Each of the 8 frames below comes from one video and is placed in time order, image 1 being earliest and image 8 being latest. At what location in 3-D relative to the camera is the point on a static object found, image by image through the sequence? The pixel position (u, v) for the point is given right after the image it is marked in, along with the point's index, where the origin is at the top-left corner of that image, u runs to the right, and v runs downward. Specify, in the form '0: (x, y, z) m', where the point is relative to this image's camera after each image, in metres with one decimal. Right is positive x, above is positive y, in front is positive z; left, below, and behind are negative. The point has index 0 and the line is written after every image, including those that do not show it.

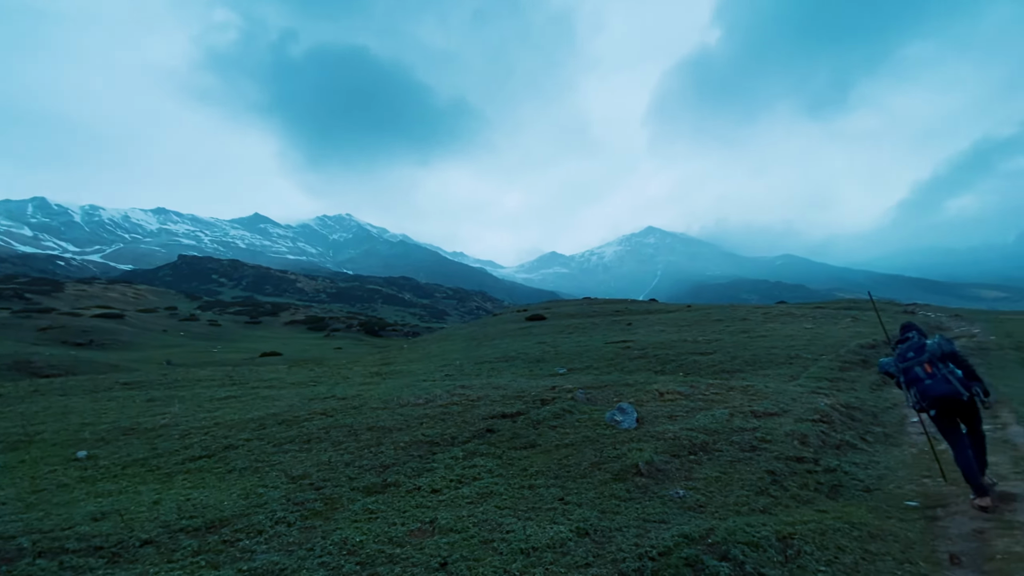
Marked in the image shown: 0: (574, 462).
0: (+1.8, -5.1, +14.1) m
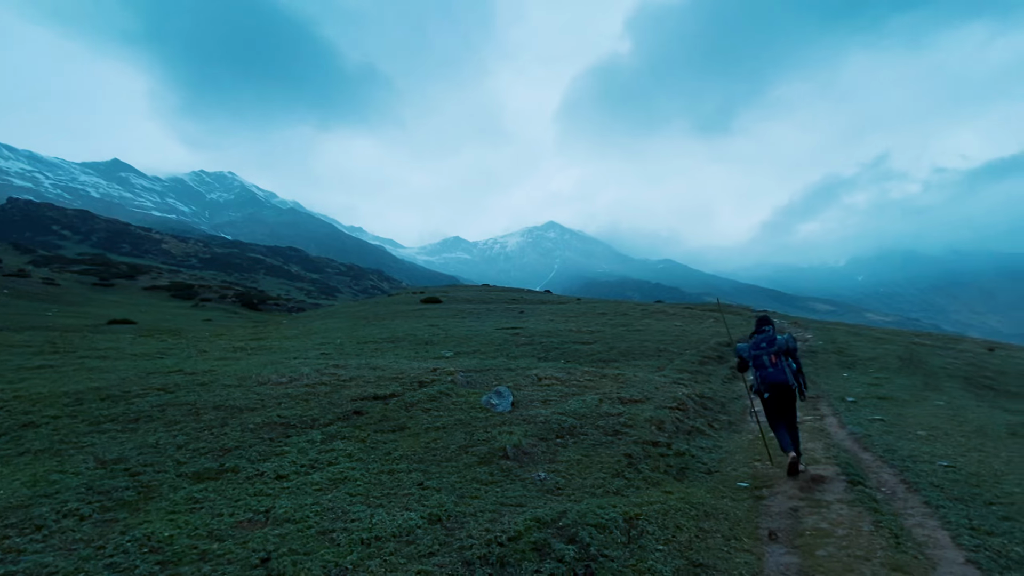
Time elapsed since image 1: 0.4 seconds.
0: (-2.0, -4.5, +13.6) m
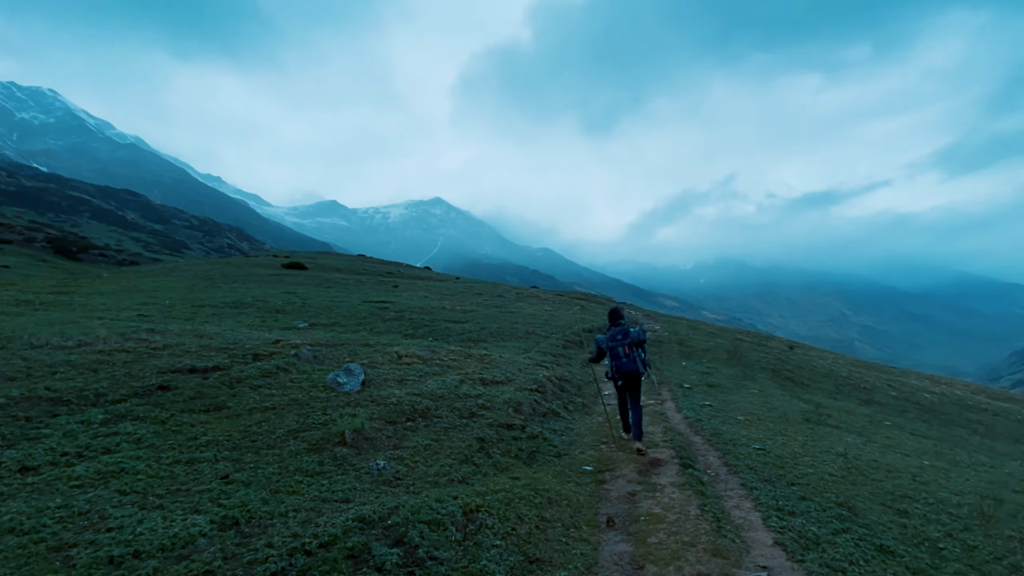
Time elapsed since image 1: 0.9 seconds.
0: (-6.0, -3.4, +11.6) m
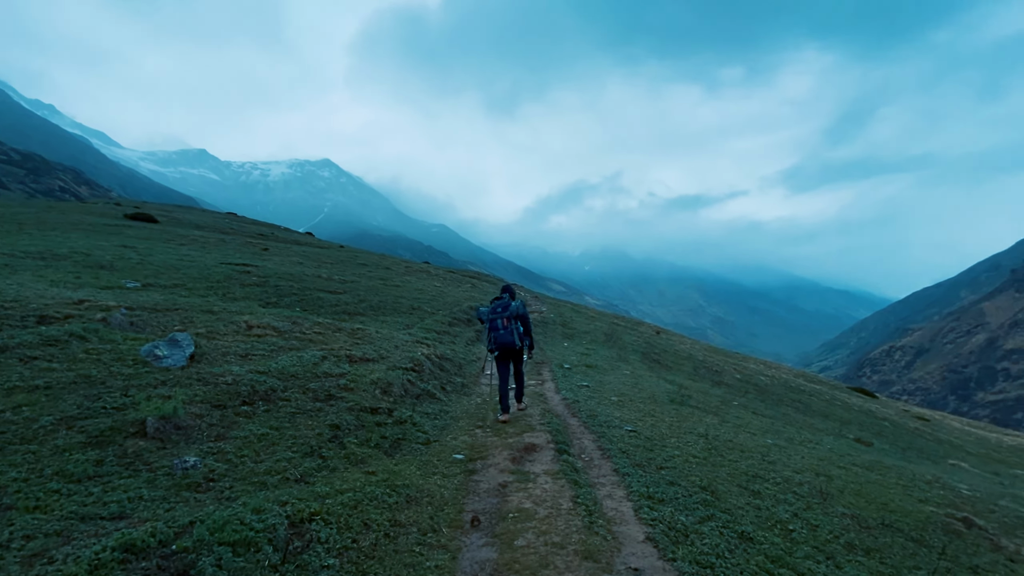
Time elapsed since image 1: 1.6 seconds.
0: (-8.7, -2.3, +8.6) m
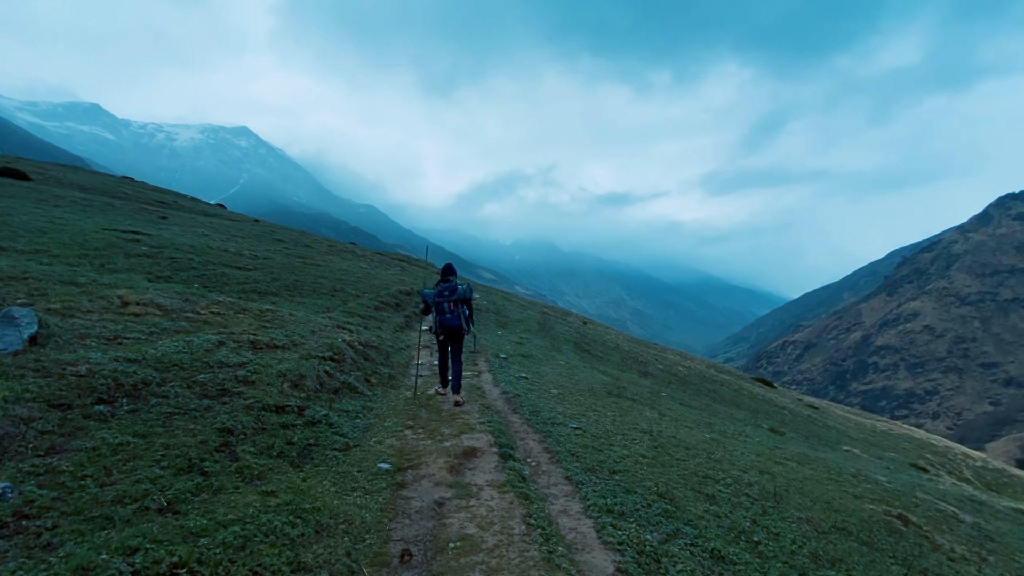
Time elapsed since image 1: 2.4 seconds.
0: (-9.5, -1.6, +5.6) m
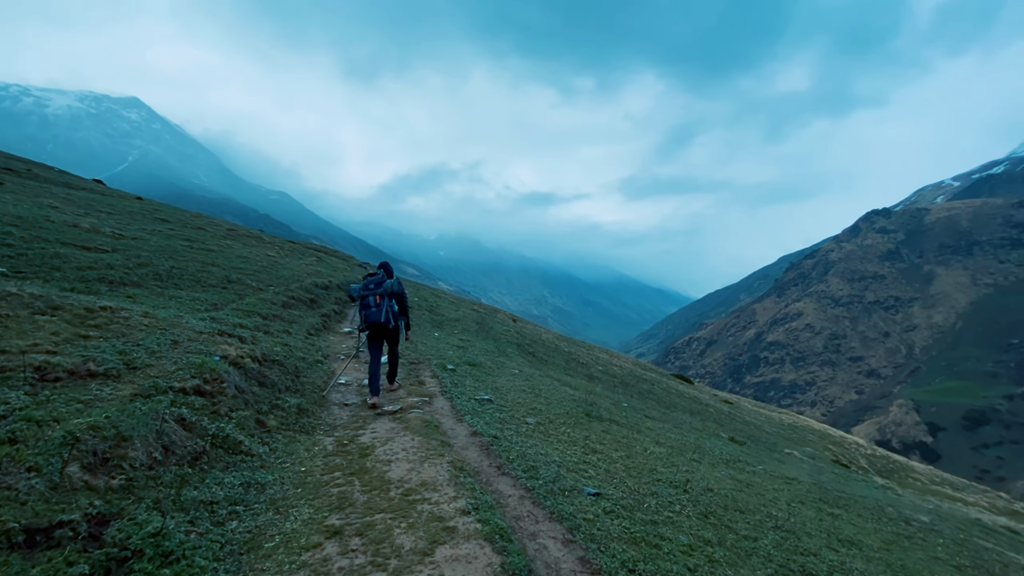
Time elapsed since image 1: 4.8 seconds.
0: (-8.2, -1.4, -0.7) m
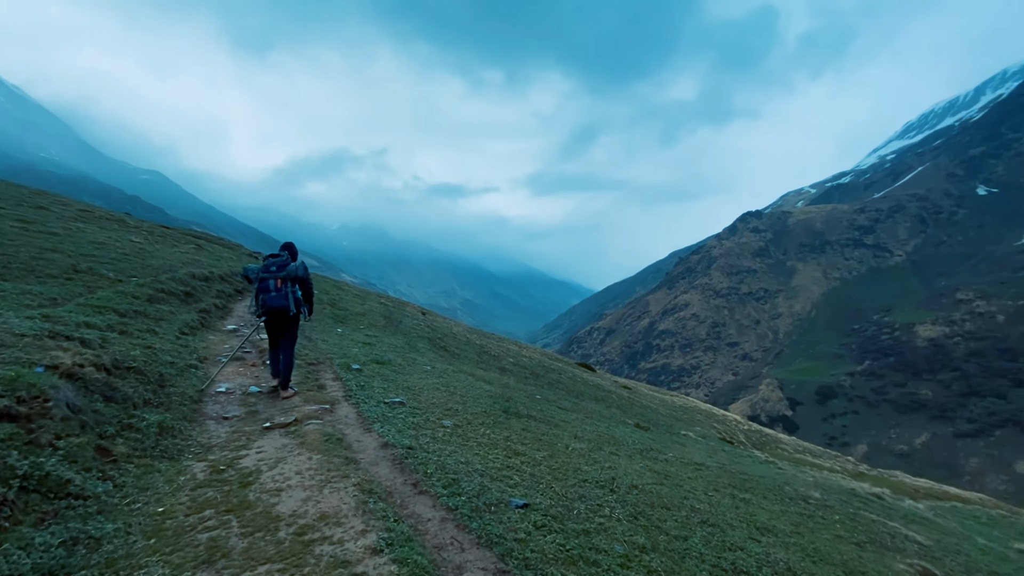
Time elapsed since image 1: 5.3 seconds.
0: (-7.6, -1.4, -3.2) m
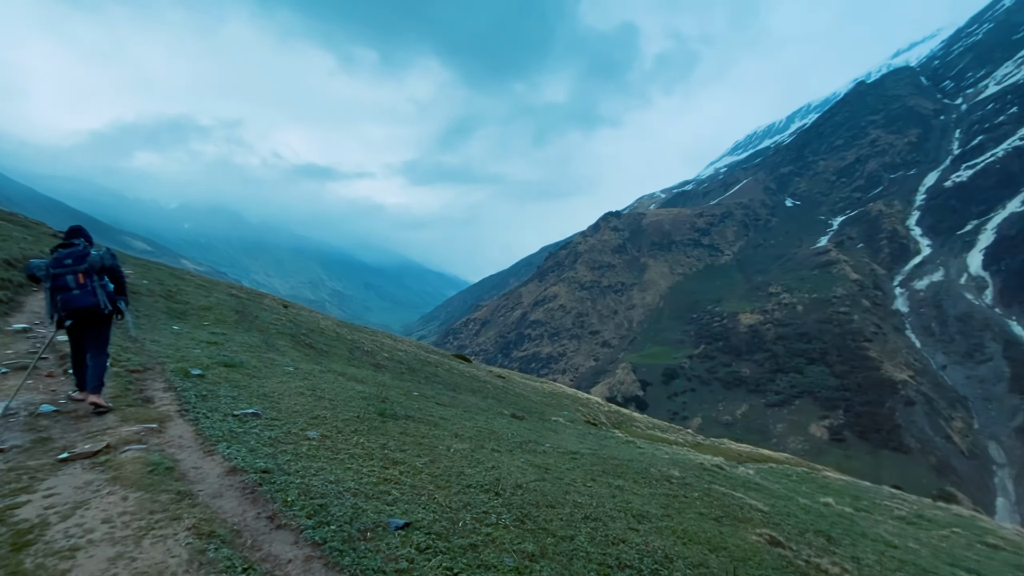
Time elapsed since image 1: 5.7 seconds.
0: (-6.2, -1.5, -5.7) m
